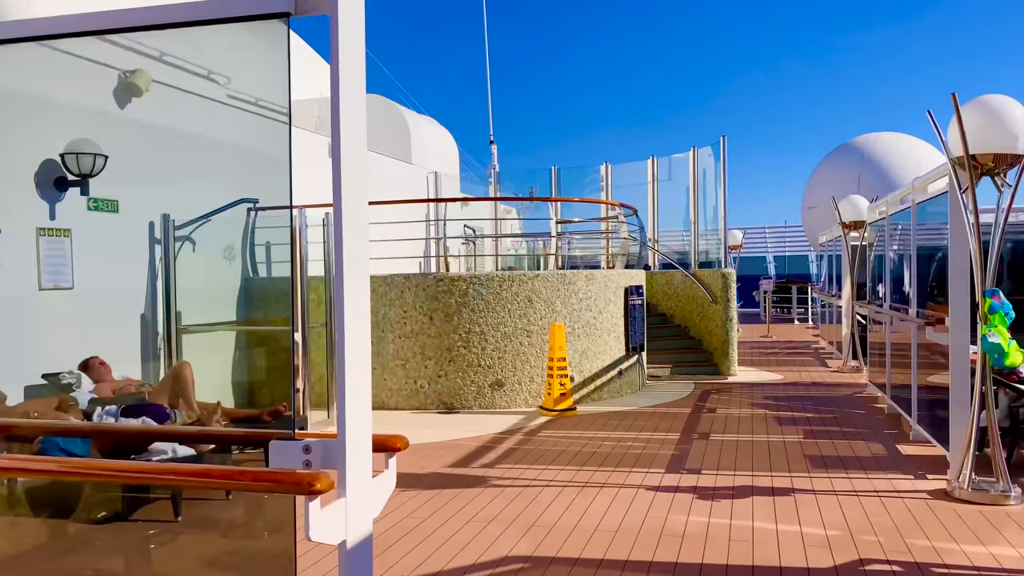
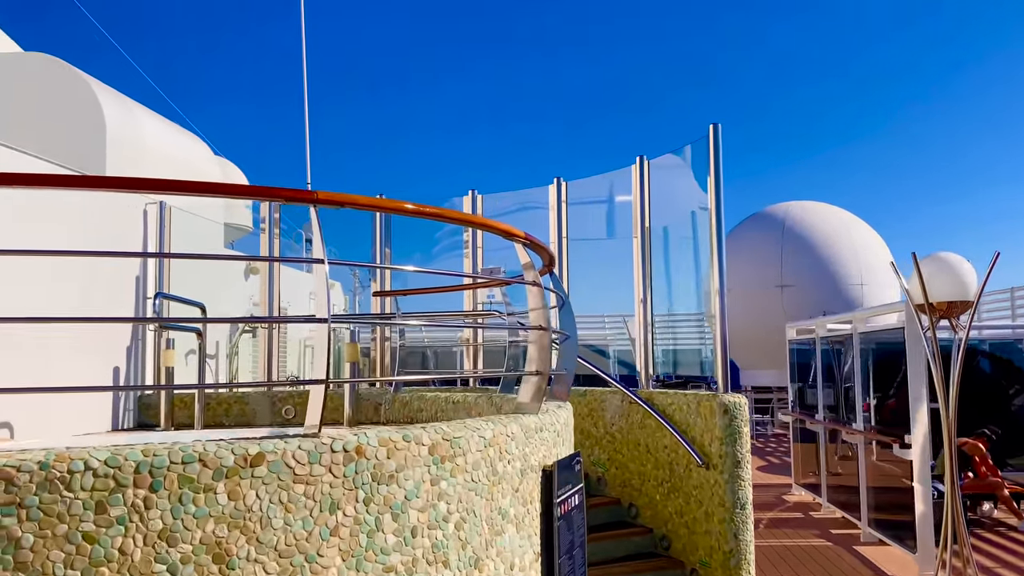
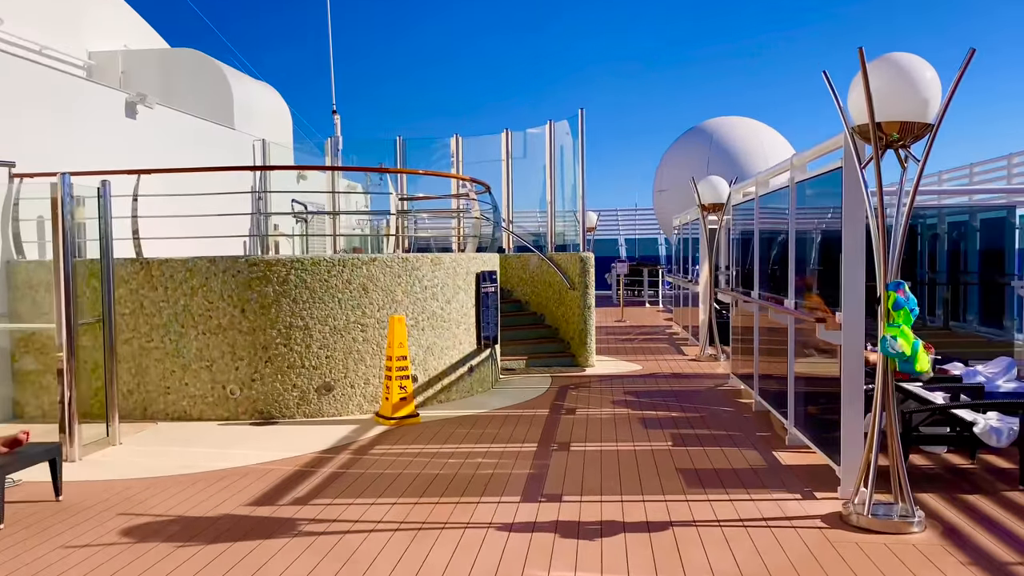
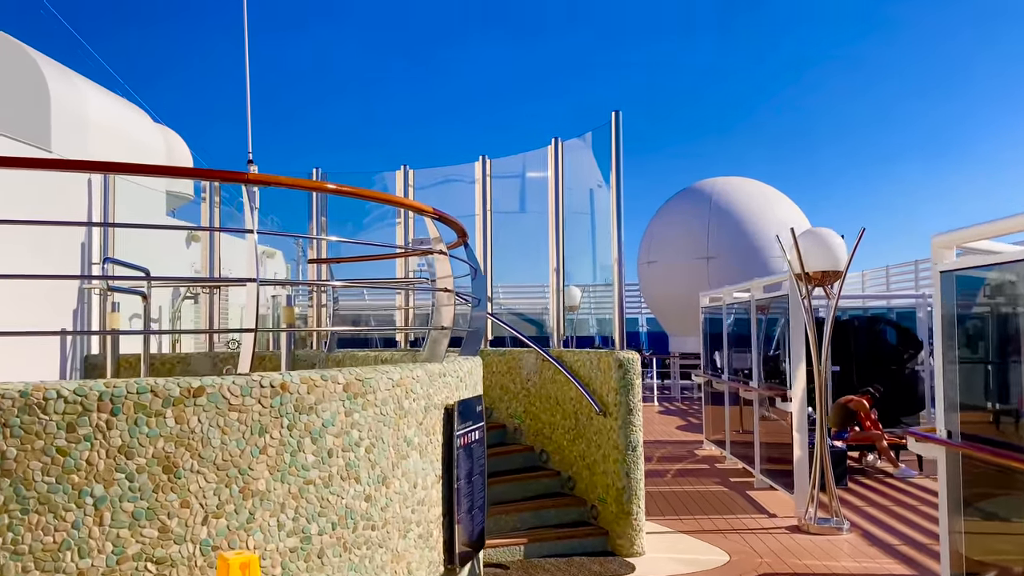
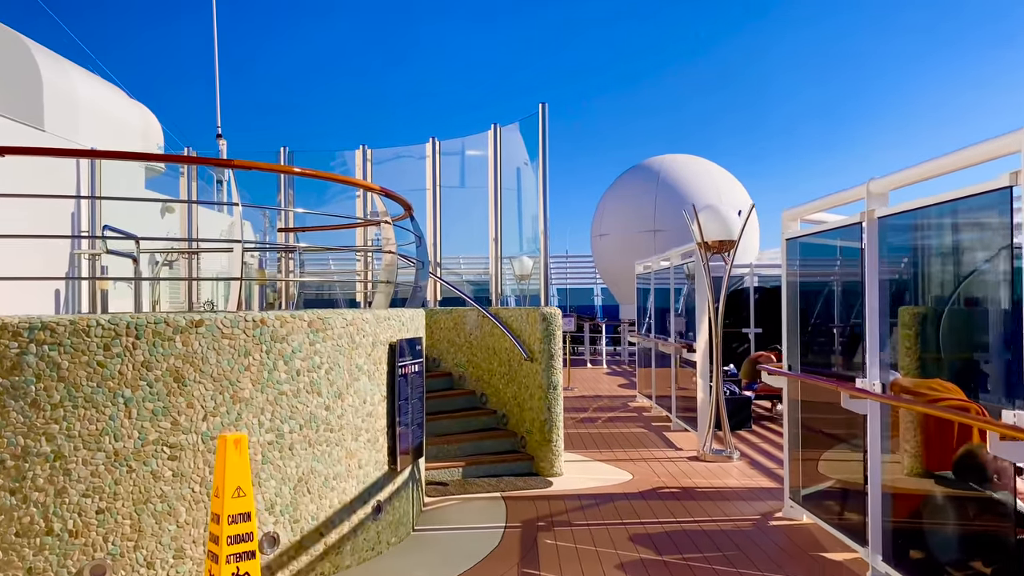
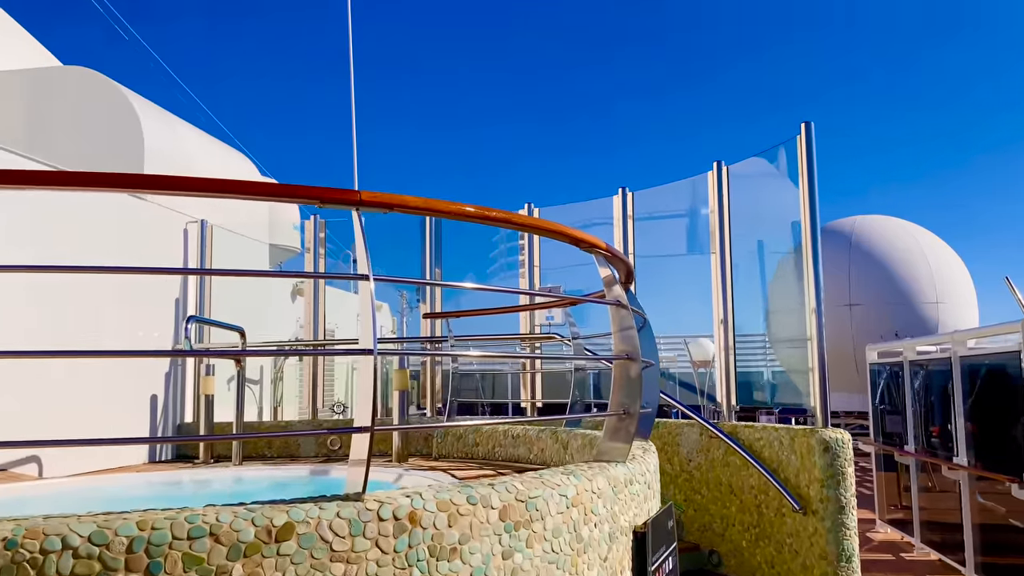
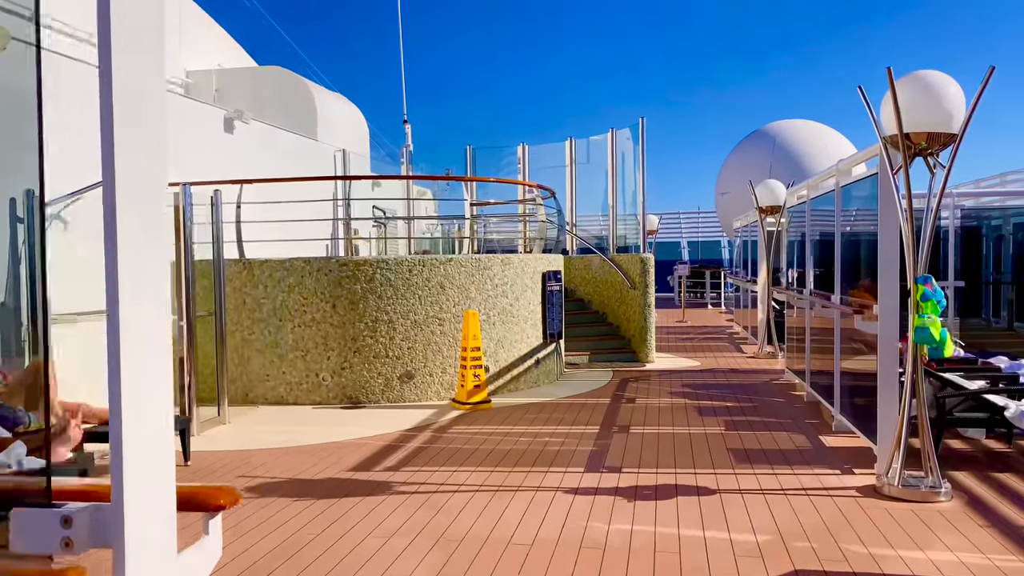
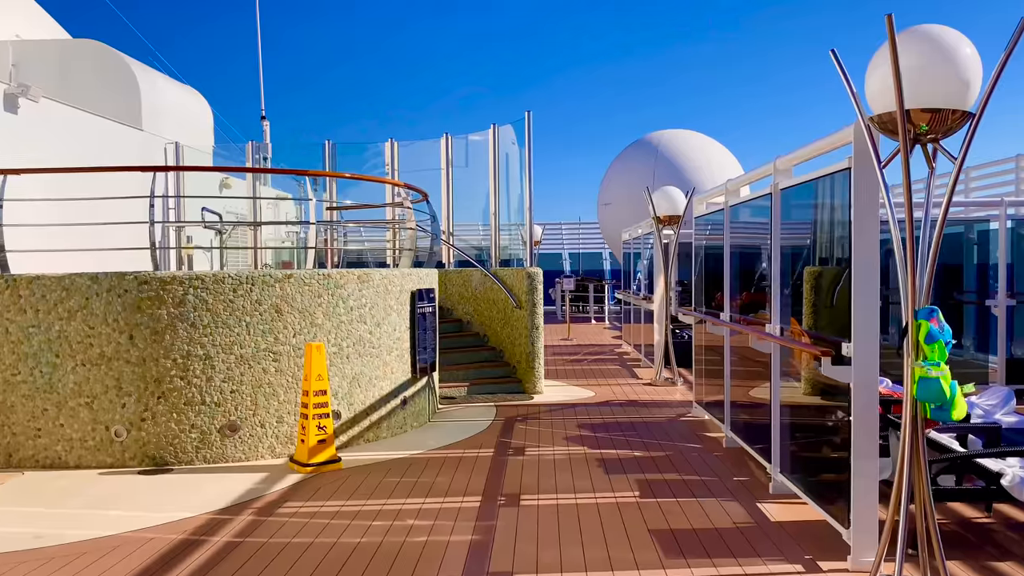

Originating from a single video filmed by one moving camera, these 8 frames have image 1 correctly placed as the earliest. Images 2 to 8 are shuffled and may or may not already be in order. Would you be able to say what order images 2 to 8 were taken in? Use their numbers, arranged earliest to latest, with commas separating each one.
7, 3, 8, 5, 4, 2, 6
